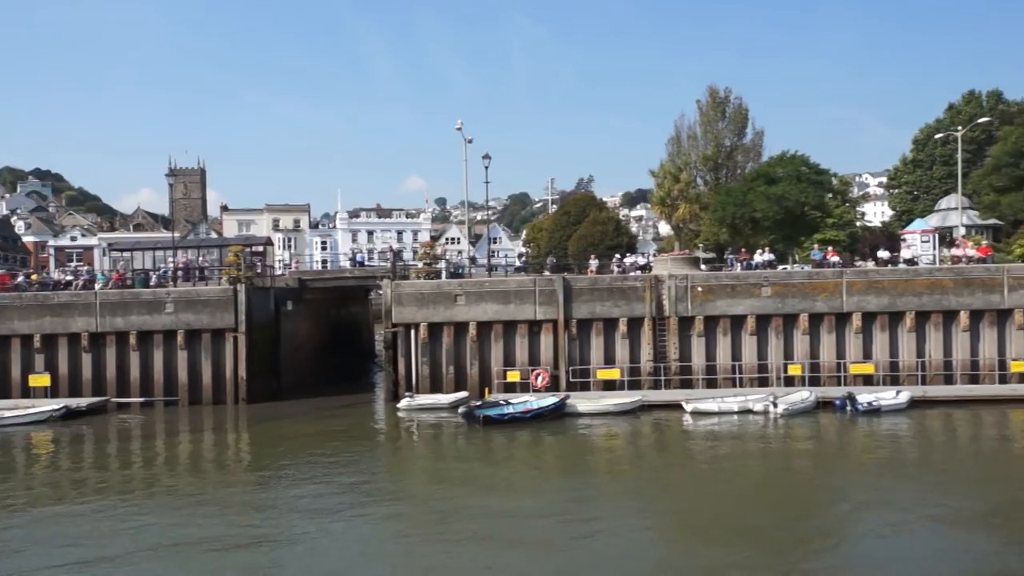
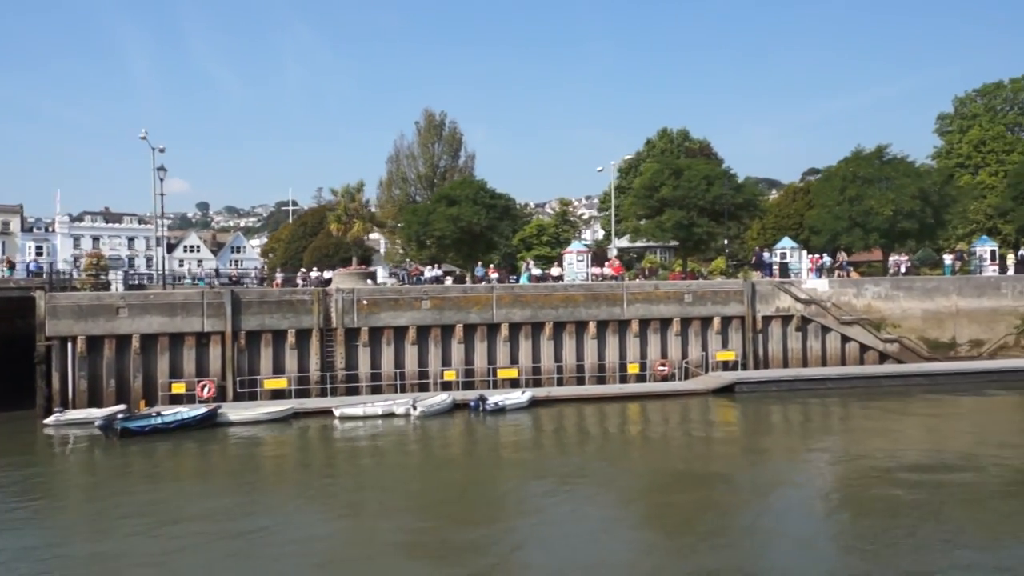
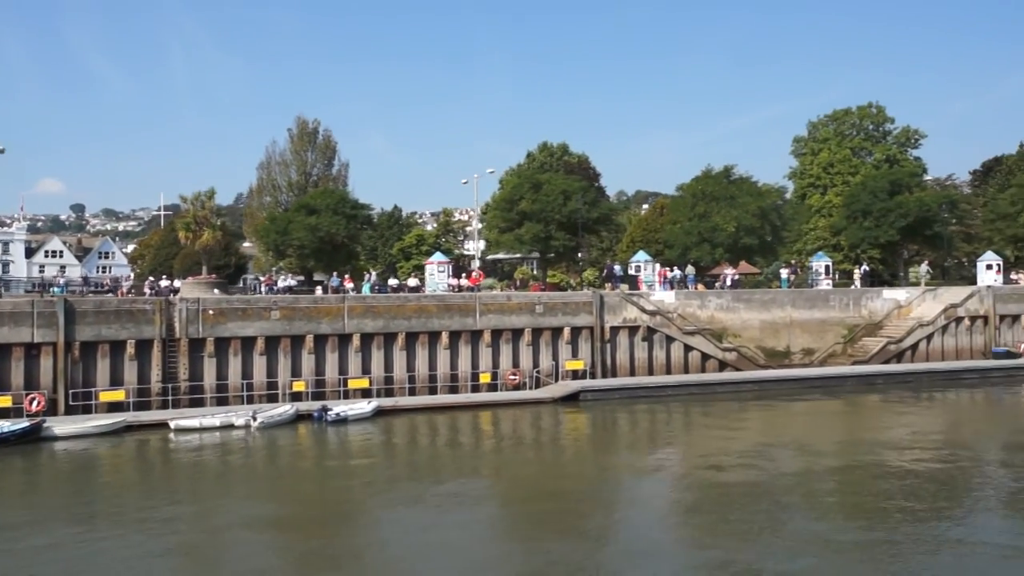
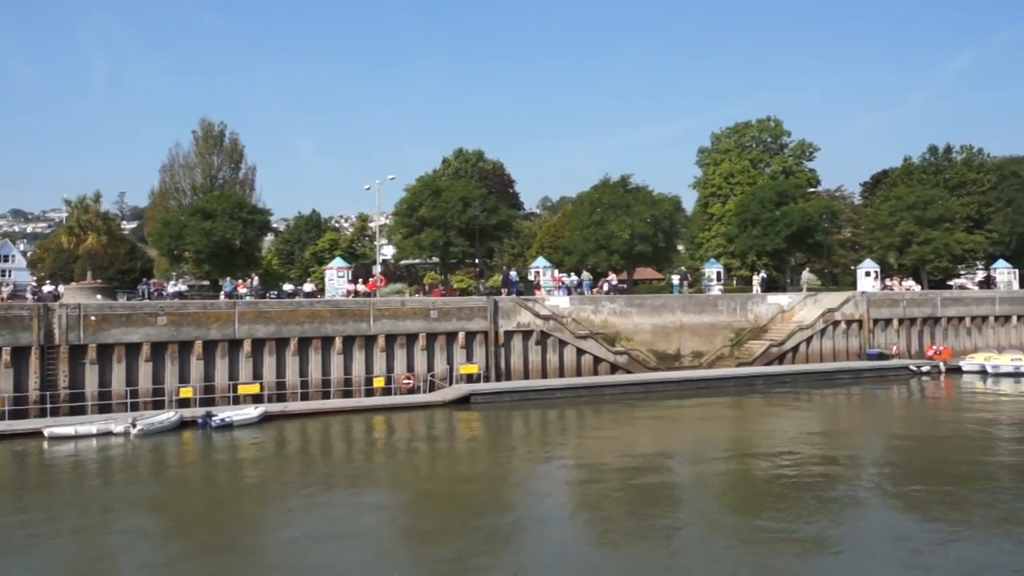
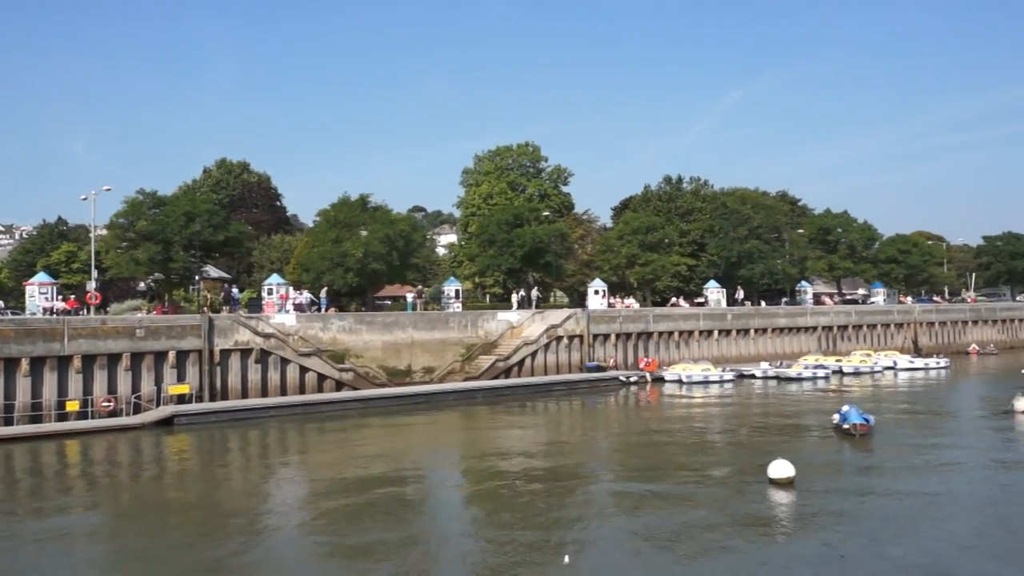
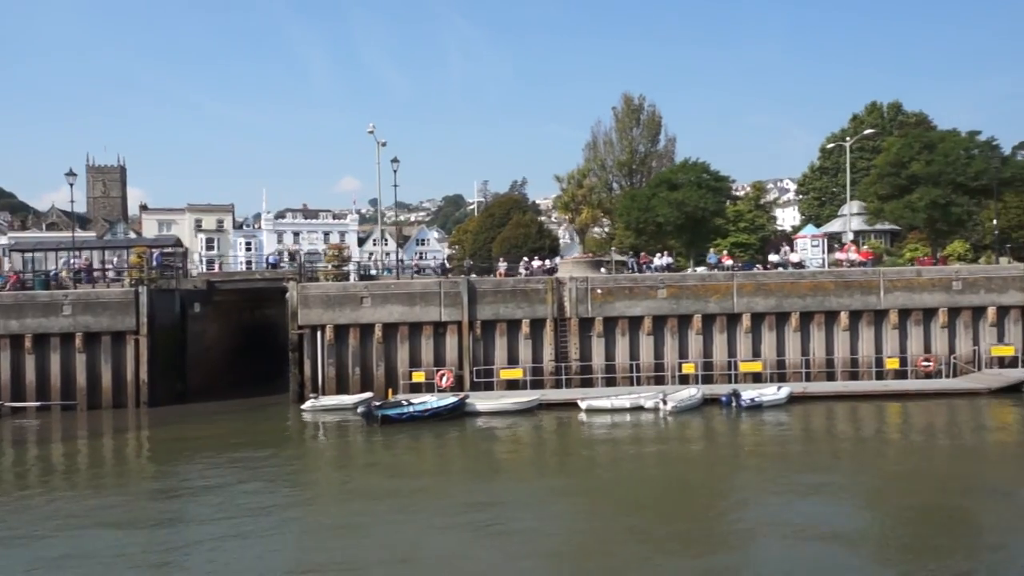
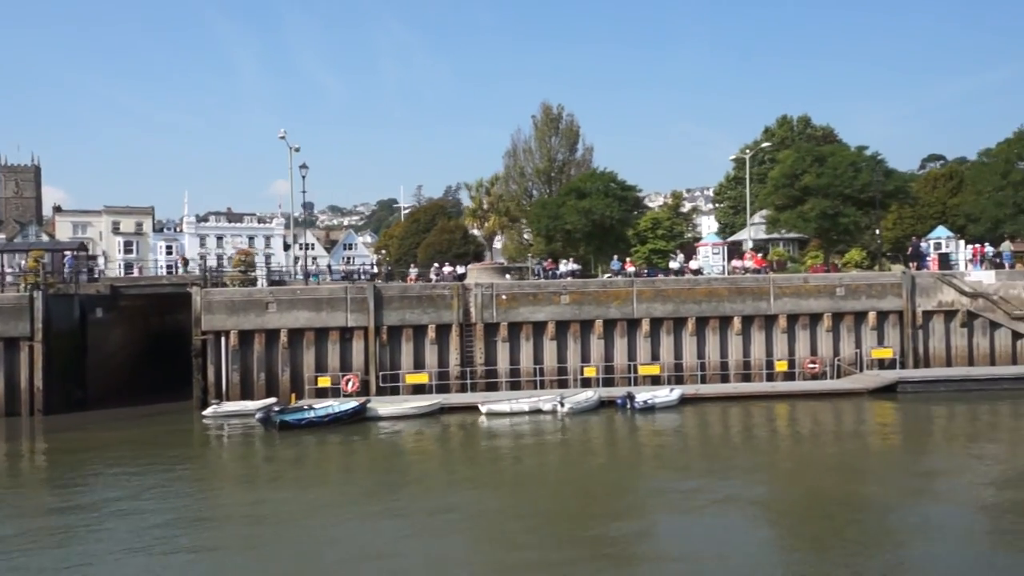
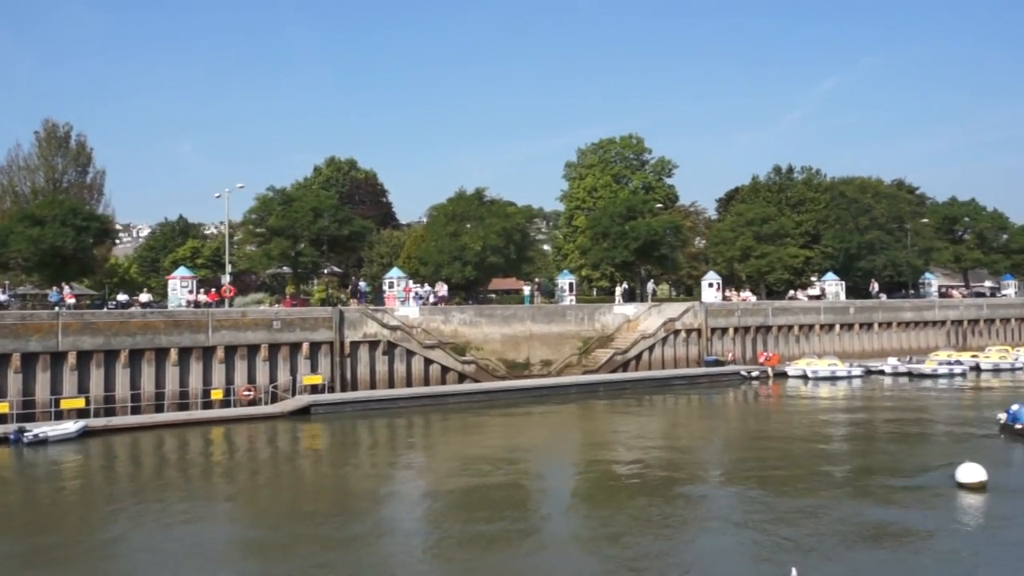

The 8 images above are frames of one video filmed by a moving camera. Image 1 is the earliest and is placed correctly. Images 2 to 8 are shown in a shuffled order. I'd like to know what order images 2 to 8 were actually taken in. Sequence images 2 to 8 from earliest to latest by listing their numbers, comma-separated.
6, 7, 2, 3, 4, 8, 5
